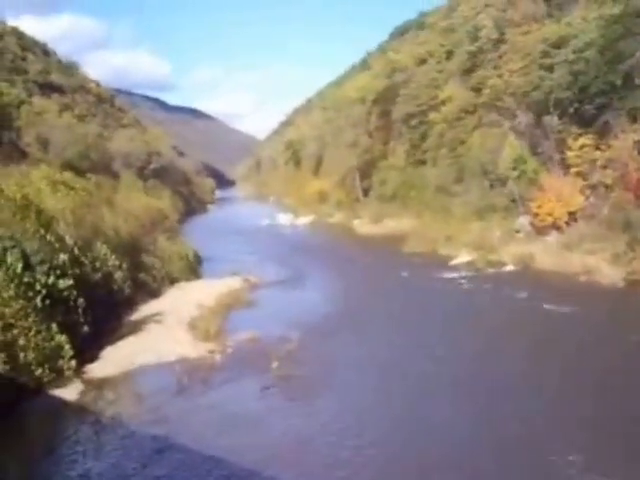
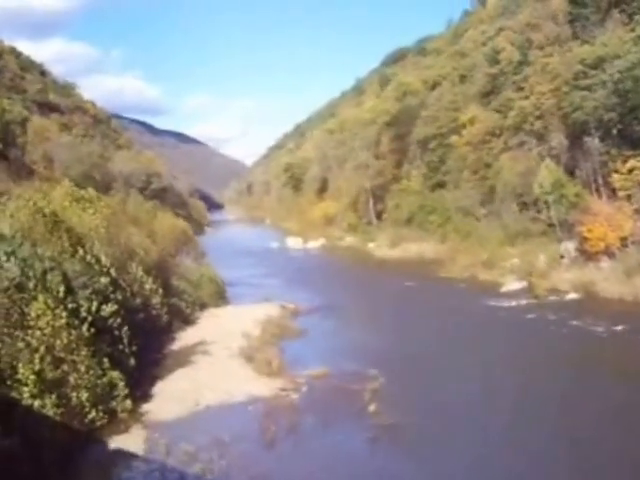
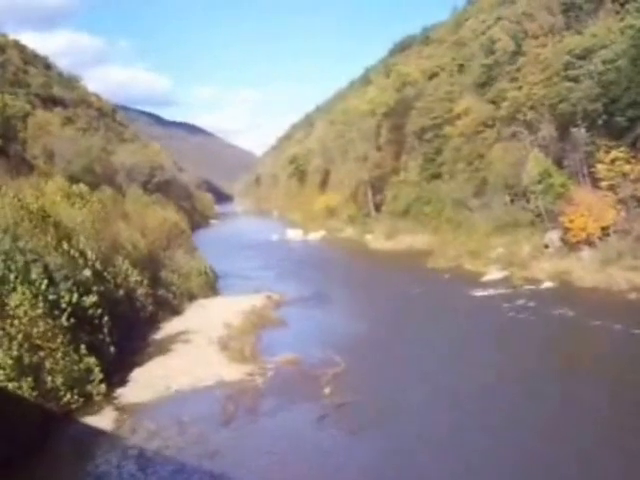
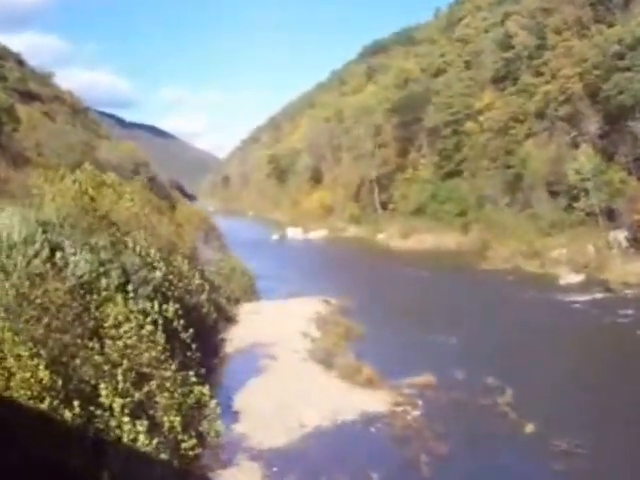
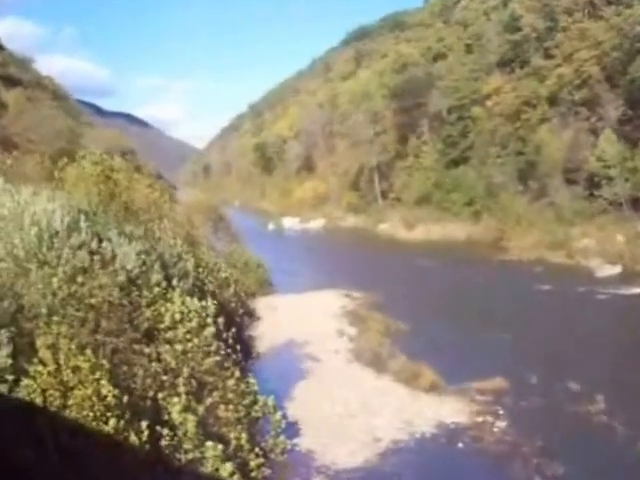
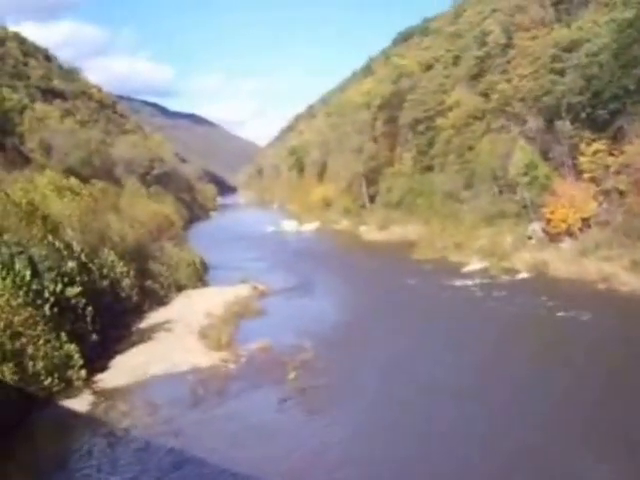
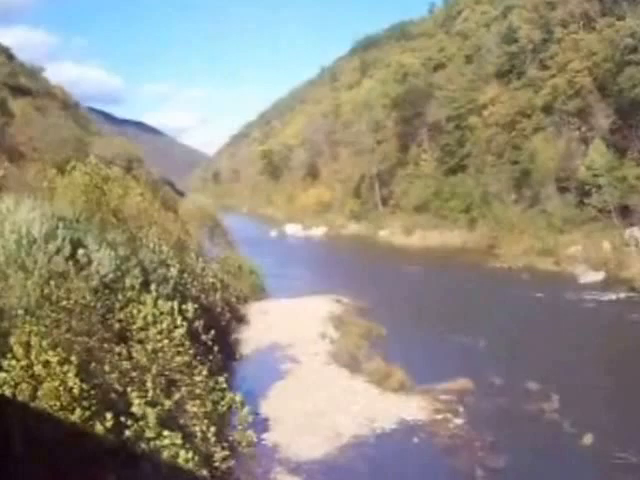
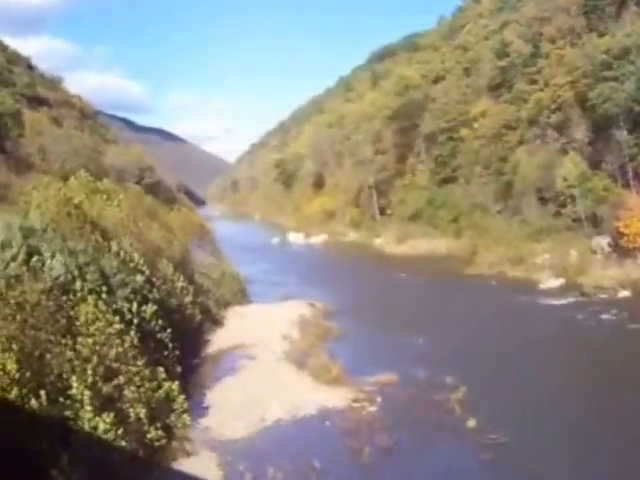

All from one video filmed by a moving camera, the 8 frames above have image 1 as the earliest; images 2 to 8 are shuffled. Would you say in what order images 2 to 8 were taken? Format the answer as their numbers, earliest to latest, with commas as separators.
6, 3, 2, 8, 4, 7, 5
